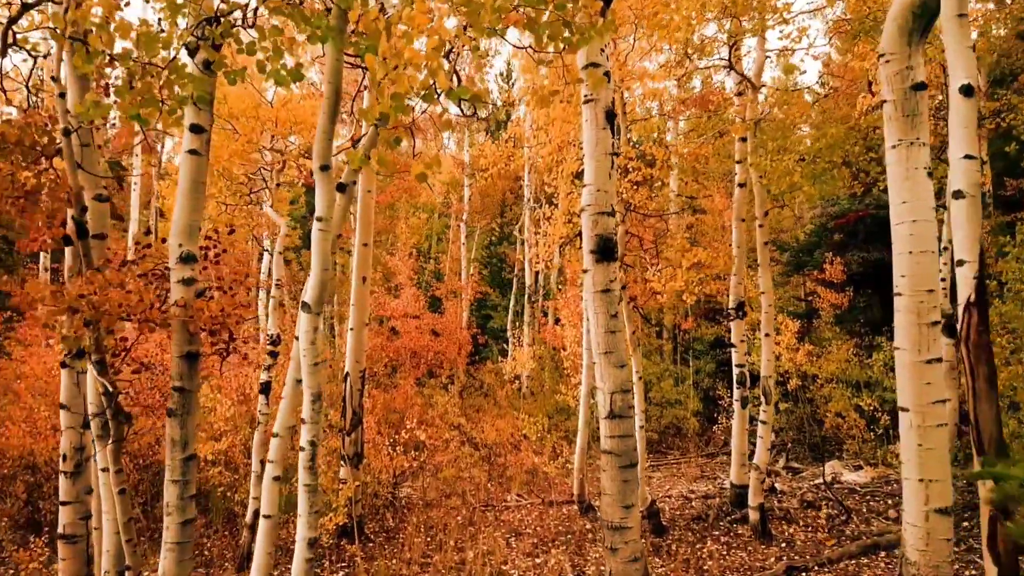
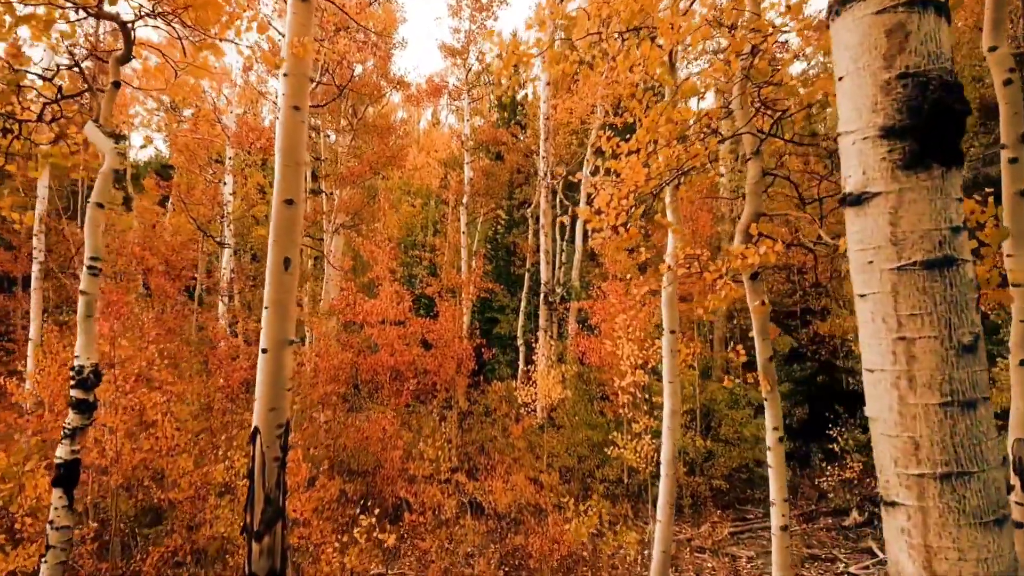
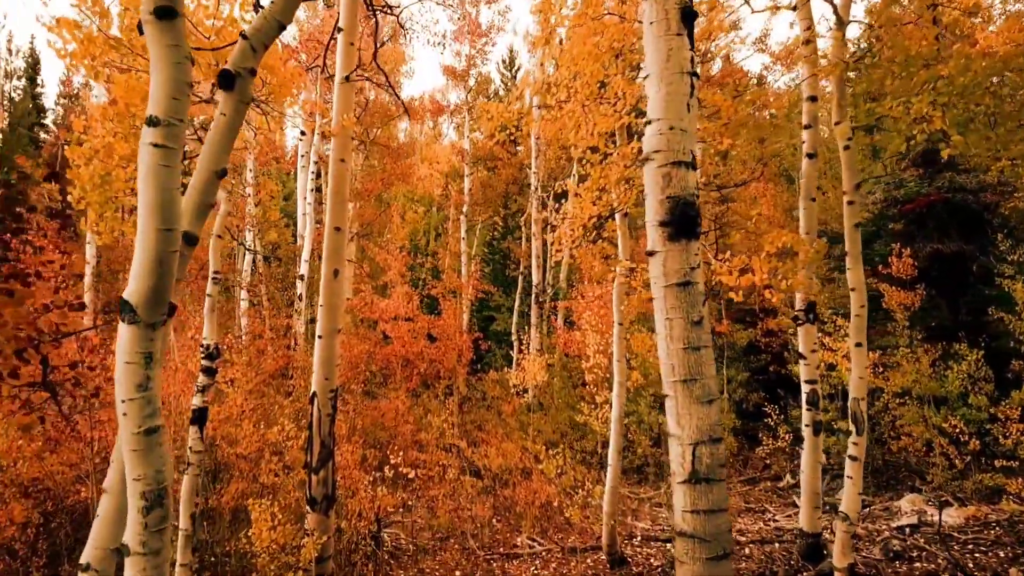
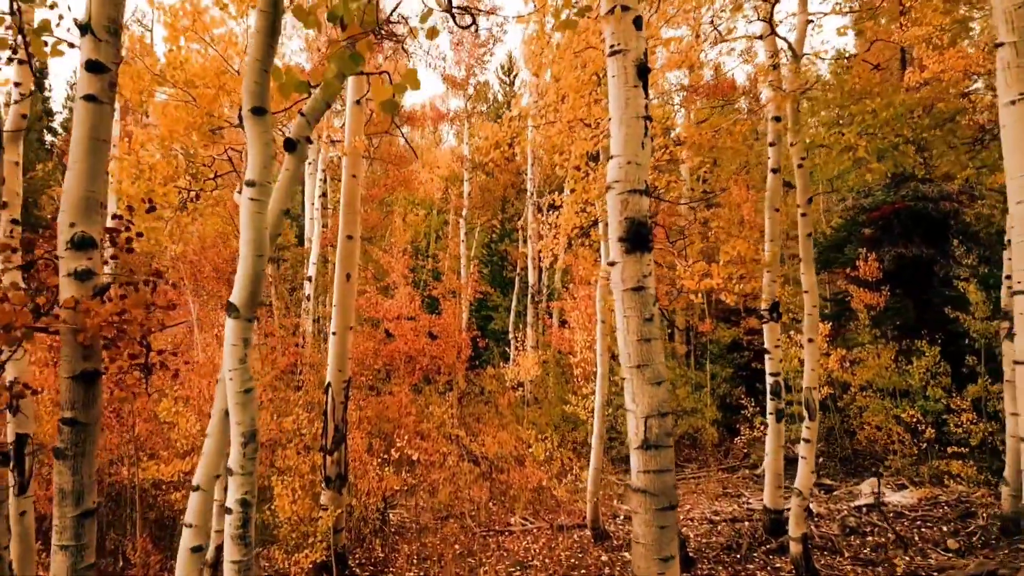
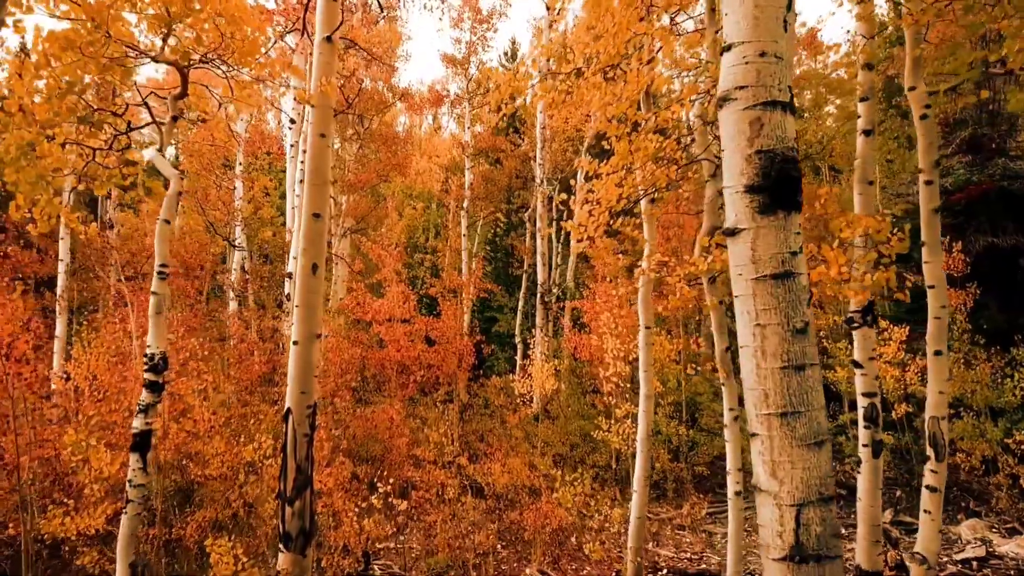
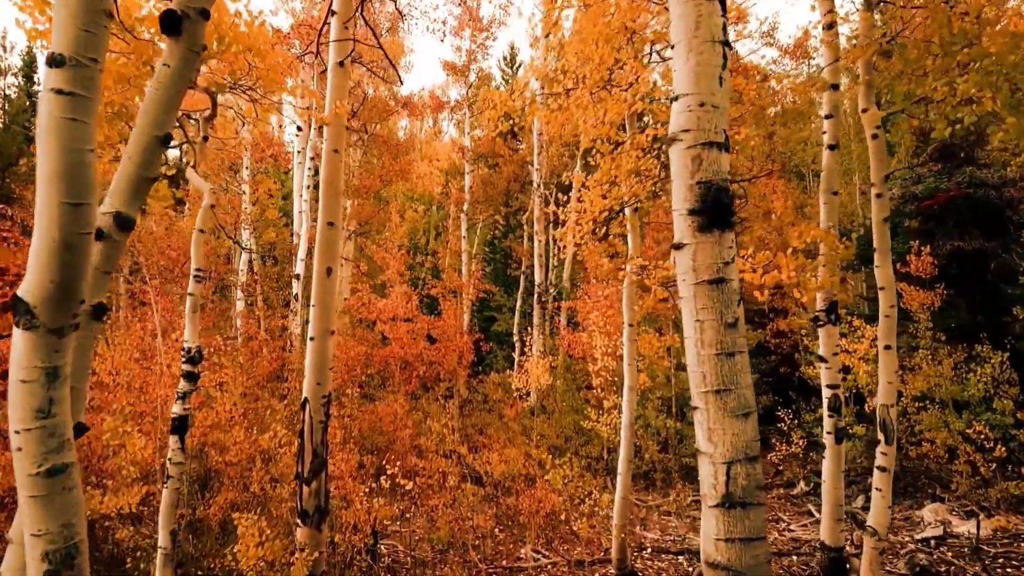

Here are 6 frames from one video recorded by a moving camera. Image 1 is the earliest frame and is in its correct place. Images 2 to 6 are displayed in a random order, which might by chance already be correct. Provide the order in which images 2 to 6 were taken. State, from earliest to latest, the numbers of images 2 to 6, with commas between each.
4, 3, 6, 5, 2
